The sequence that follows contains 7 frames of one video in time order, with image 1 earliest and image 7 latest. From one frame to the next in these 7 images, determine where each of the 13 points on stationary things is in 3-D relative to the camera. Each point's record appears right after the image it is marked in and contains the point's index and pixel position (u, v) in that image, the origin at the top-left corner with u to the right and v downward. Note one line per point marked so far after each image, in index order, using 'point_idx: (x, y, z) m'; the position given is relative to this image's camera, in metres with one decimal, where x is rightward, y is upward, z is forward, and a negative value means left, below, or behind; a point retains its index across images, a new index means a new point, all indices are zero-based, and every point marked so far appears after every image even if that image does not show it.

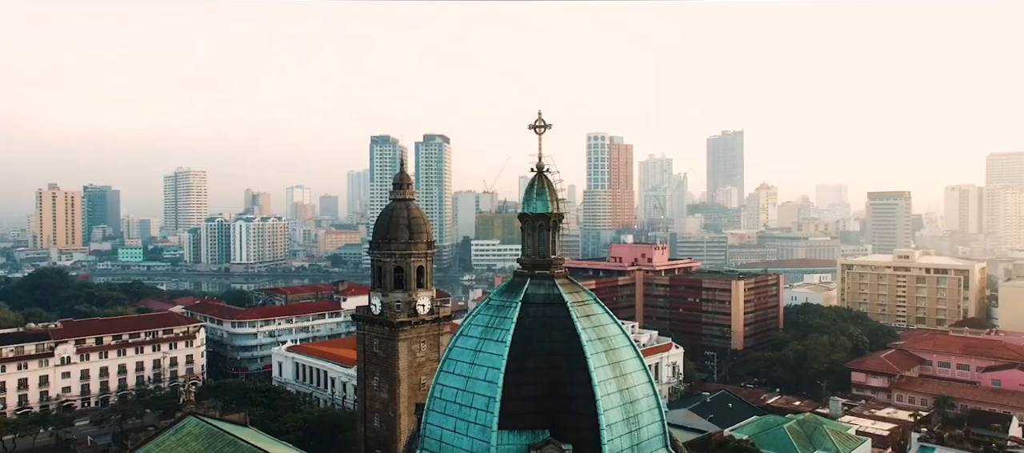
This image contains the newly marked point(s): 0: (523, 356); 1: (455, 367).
0: (+0.2, -2.7, +19.5) m
1: (-1.2, -3.1, +19.9) m
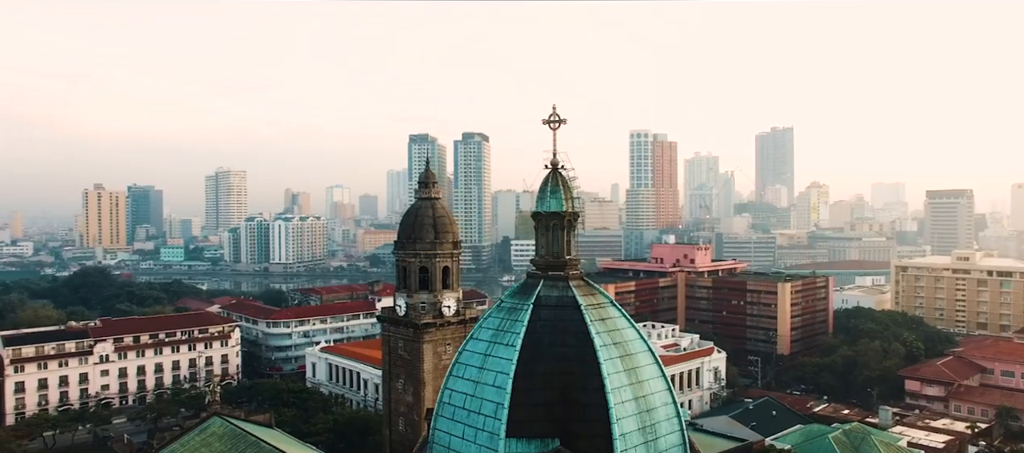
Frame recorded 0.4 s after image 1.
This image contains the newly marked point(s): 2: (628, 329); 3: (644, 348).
0: (+0.5, -2.7, +18.8) m
1: (-1.0, -3.1, +19.3) m
2: (+2.5, -2.2, +19.8) m
3: (+2.8, -2.6, +19.7) m
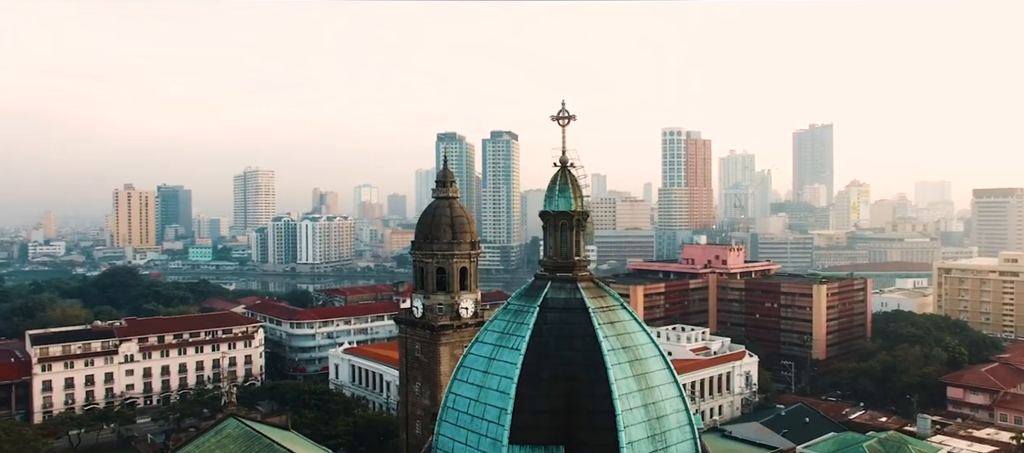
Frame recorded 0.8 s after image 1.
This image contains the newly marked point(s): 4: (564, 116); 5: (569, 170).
0: (+0.5, -2.7, +18.1) m
1: (-0.9, -3.1, +18.7) m
2: (+2.6, -2.2, +19.0) m
3: (+3.0, -2.6, +19.0) m
4: (+1.1, +2.3, +19.6) m
5: (+1.2, +1.2, +19.5) m
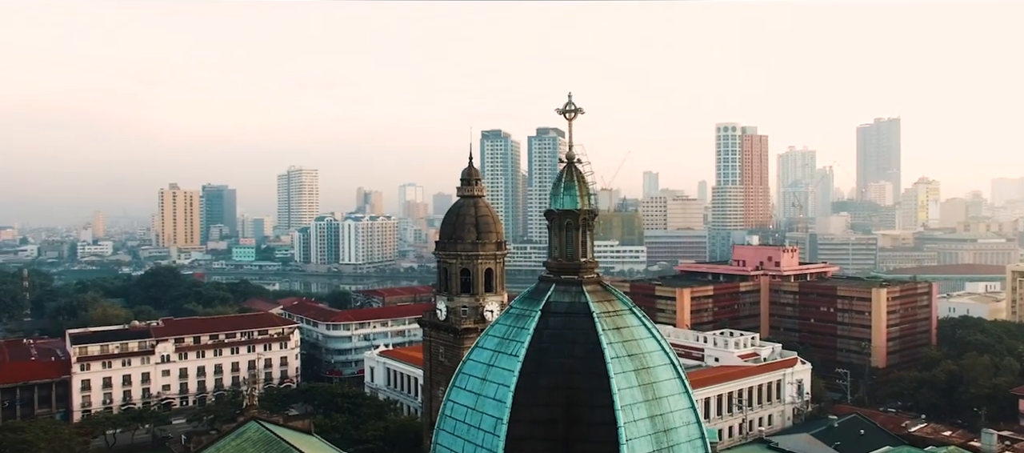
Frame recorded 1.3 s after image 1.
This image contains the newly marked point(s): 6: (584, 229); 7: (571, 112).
0: (+0.5, -2.7, +17.0) m
1: (-0.9, -3.1, +17.7) m
2: (+2.6, -2.2, +17.7) m
3: (+3.0, -2.6, +17.6) m
4: (+1.2, +2.4, +18.4) m
5: (+1.3, +1.2, +18.3) m
6: (+1.4, -0.1, +18.3) m
7: (+1.2, +2.3, +18.4) m
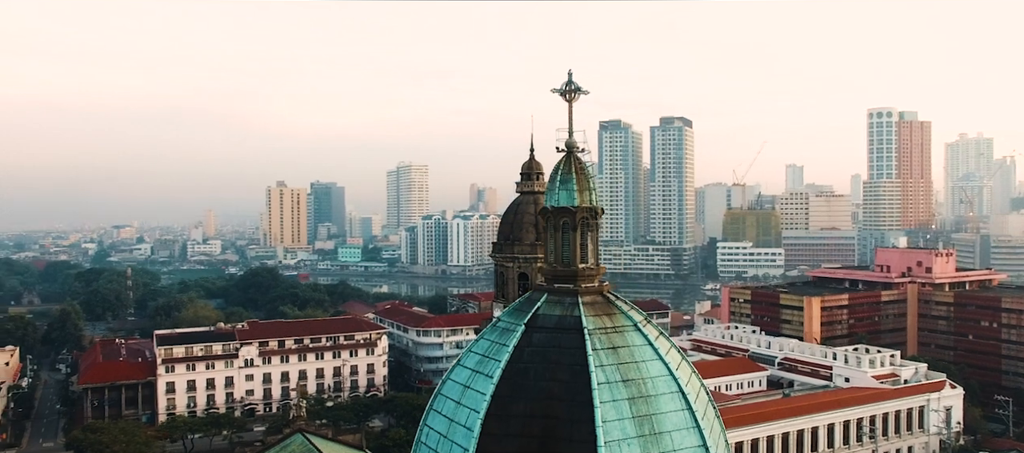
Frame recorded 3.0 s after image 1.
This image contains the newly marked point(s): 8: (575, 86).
0: (0.0, -2.7, +14.2) m
1: (-1.2, -3.0, +15.2) m
2: (+2.3, -2.2, +14.4) m
3: (+2.6, -2.6, +14.3) m
4: (+1.0, +2.4, +15.4) m
5: (+1.1, +1.2, +15.3) m
6: (+1.2, 0.0, +15.3) m
7: (+1.0, +2.3, +15.4) m
8: (+1.0, +2.4, +15.0) m
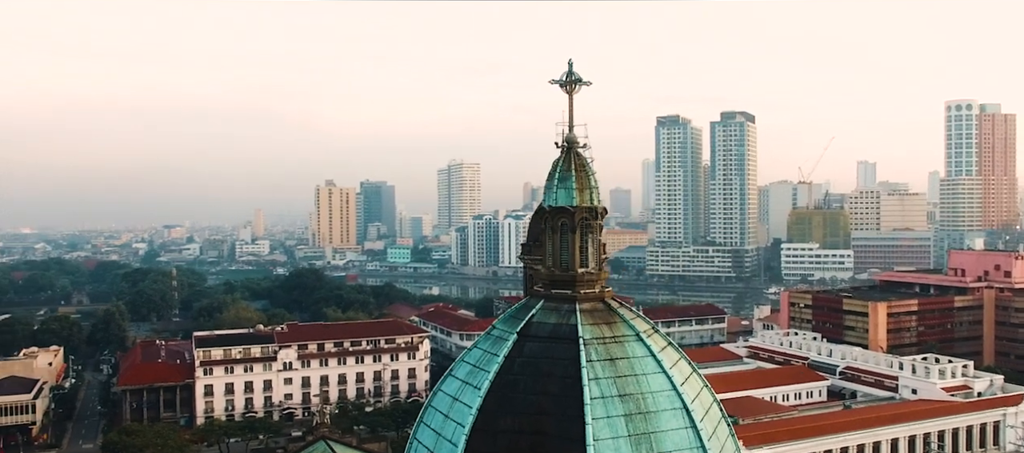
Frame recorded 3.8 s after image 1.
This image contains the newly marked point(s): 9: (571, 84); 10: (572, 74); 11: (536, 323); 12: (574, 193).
0: (-0.2, -2.7, +13.1) m
1: (-1.3, -3.1, +14.2) m
2: (+2.1, -2.2, +13.1) m
3: (+2.4, -2.6, +13.0) m
4: (+0.9, +2.4, +14.2) m
5: (+1.0, +1.2, +14.1) m
6: (+1.1, 0.0, +14.1) m
7: (+0.9, +2.3, +14.3) m
8: (+0.9, +2.3, +13.8) m
9: (+0.9, +2.3, +14.3) m
10: (+0.9, +2.4, +14.3) m
11: (+0.4, -1.5, +13.7) m
12: (+1.0, +0.6, +14.1) m
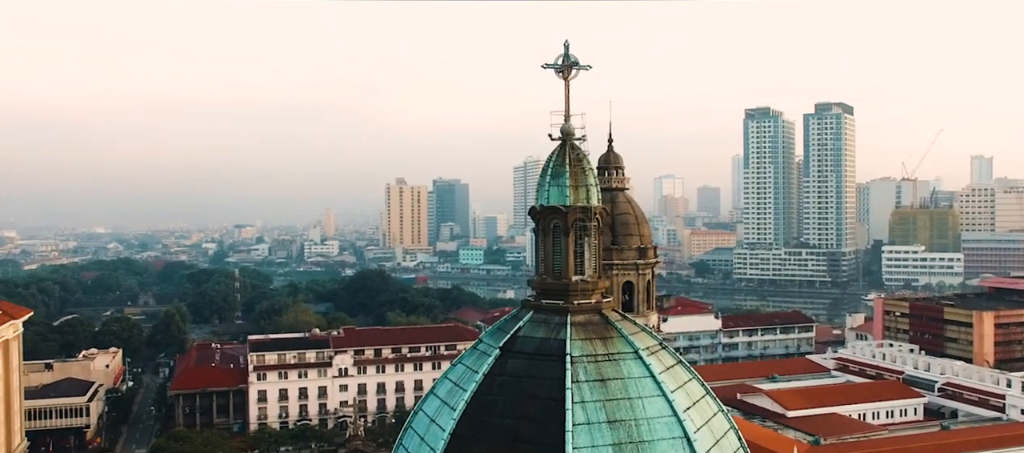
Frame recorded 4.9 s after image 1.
0: (-0.5, -2.8, +11.7) m
1: (-1.4, -3.1, +12.9) m
2: (+1.8, -2.2, +11.4) m
3: (+2.0, -2.6, +11.2) m
4: (+0.8, +2.3, +12.6) m
5: (+0.8, +1.2, +12.5) m
6: (+1.0, -0.1, +12.5) m
7: (+0.8, +2.3, +12.7) m
8: (+0.7, +2.3, +12.2) m
9: (+0.7, +2.3, +12.7) m
10: (+0.8, +2.4, +12.7) m
11: (+0.1, -1.5, +12.2) m
12: (+0.8, +0.5, +12.5) m
